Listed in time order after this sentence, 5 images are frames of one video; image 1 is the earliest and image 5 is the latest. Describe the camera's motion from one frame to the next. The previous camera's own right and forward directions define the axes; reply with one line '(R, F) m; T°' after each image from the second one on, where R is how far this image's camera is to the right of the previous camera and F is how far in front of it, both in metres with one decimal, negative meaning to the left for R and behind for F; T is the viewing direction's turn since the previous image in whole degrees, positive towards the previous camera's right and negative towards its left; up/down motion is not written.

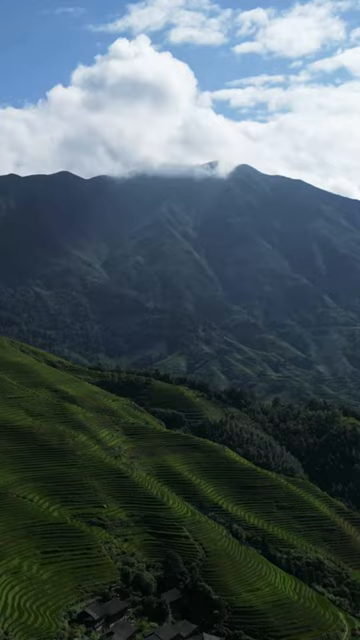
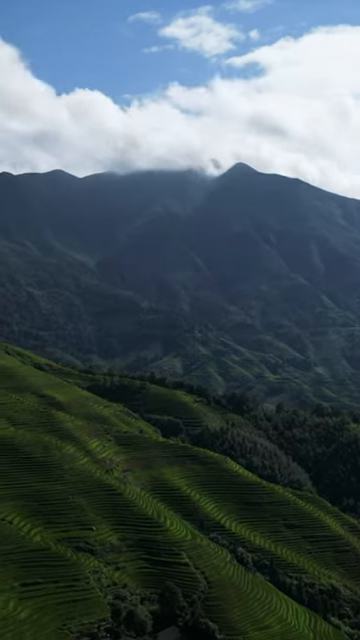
(-0.4, +11.9) m; 0°
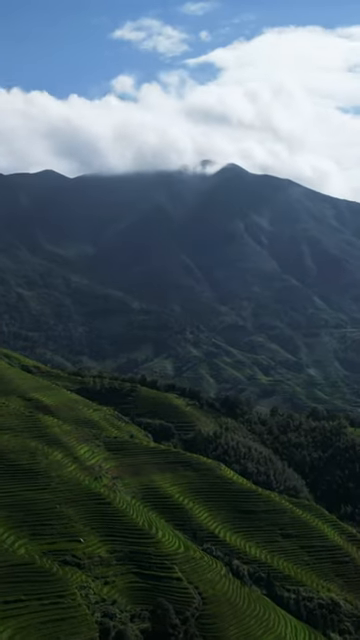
(-0.2, +4.8) m; +1°
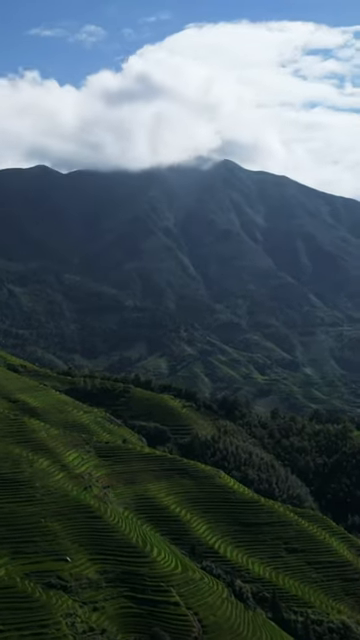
(-0.5, +8.8) m; 0°
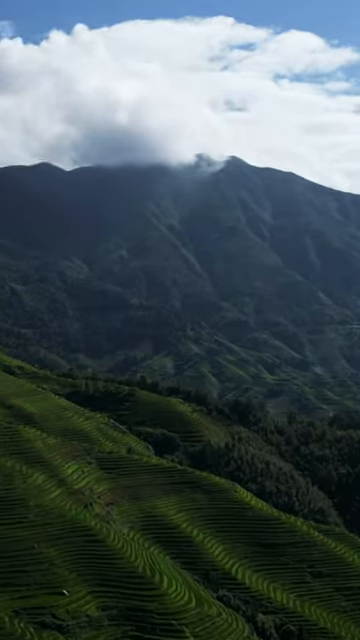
(-0.7, +11.0) m; 0°
